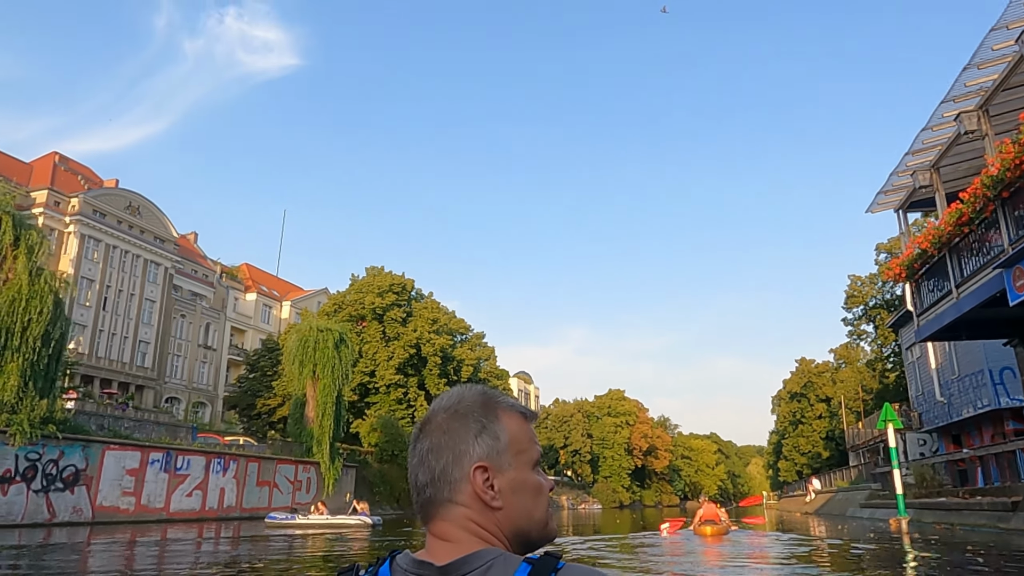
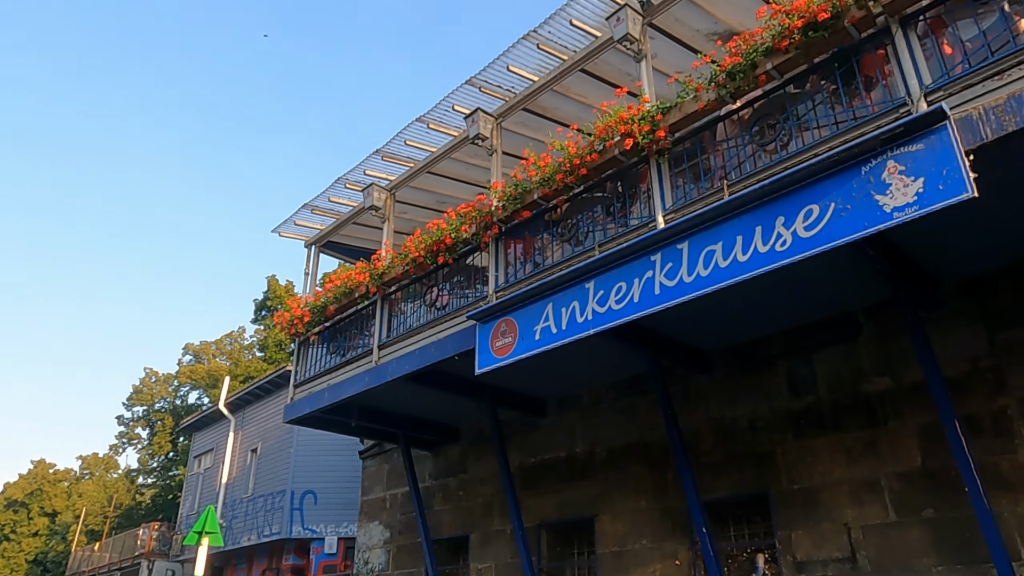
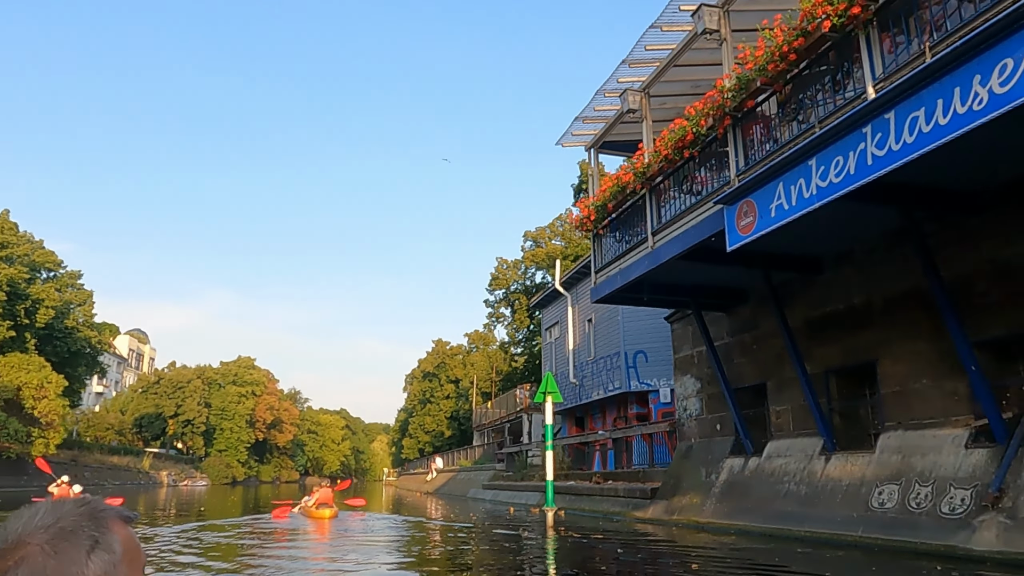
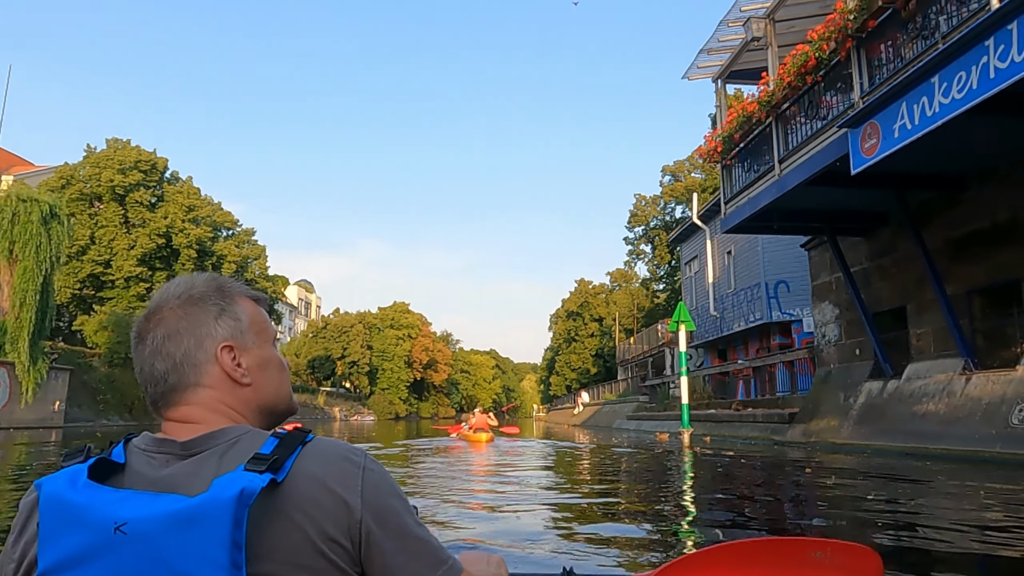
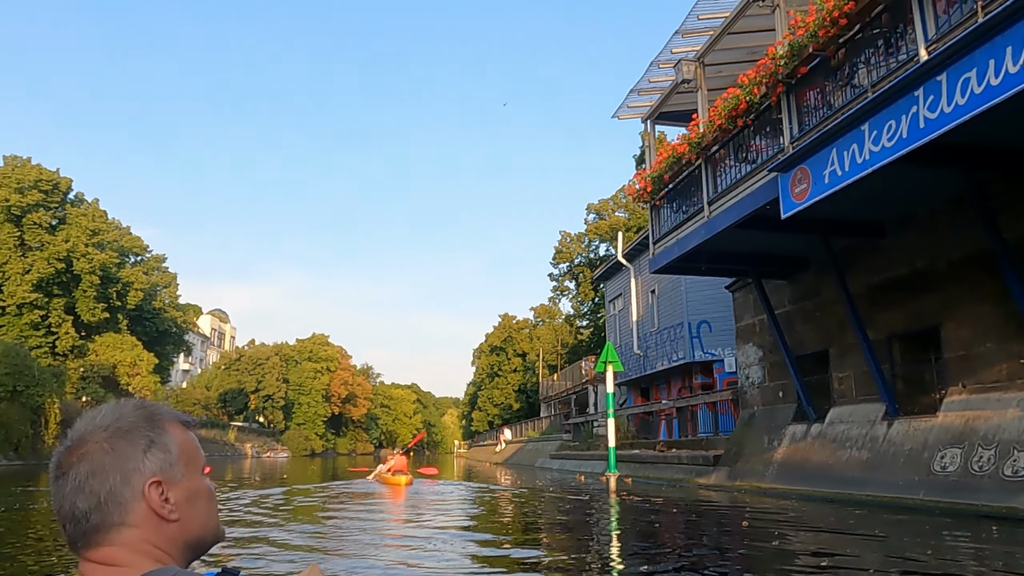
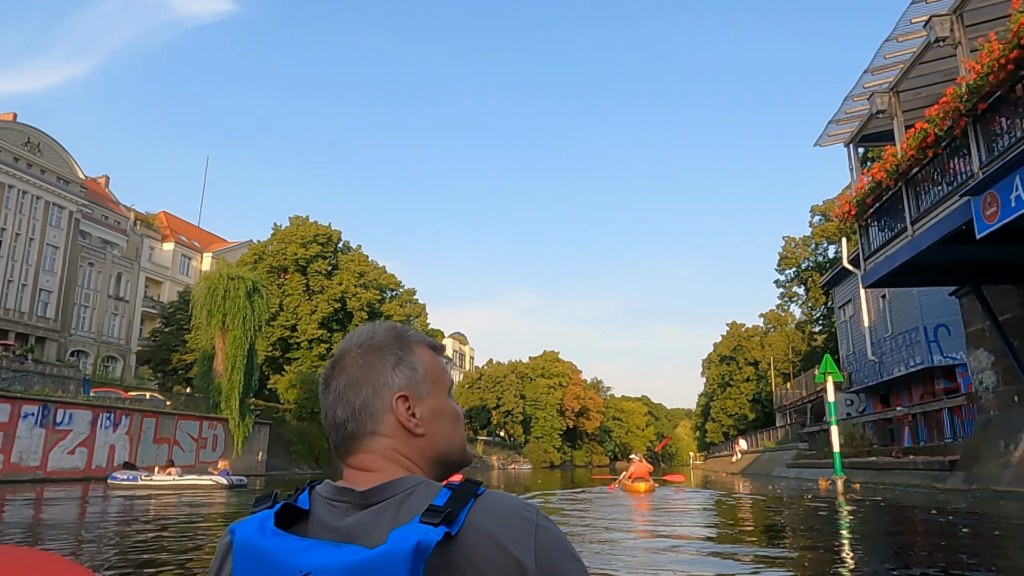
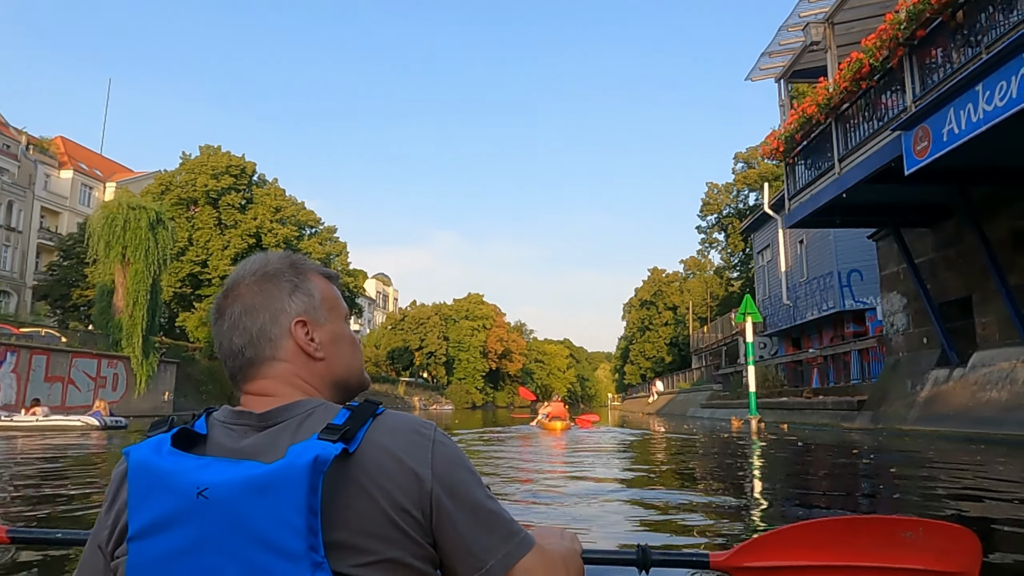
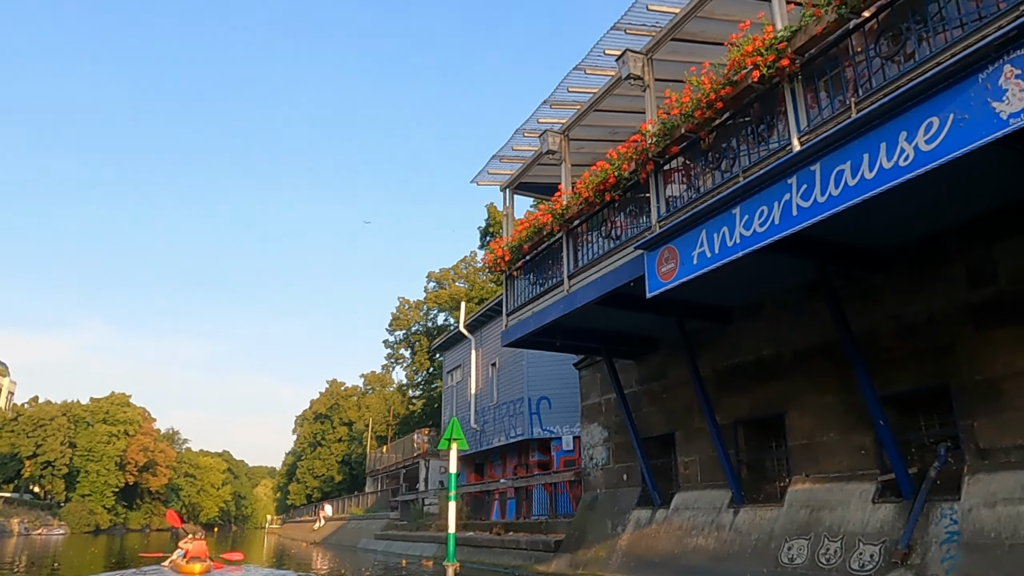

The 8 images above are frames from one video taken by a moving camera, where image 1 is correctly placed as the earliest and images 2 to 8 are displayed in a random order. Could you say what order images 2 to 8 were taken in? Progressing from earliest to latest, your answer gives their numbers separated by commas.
6, 7, 4, 5, 3, 8, 2
